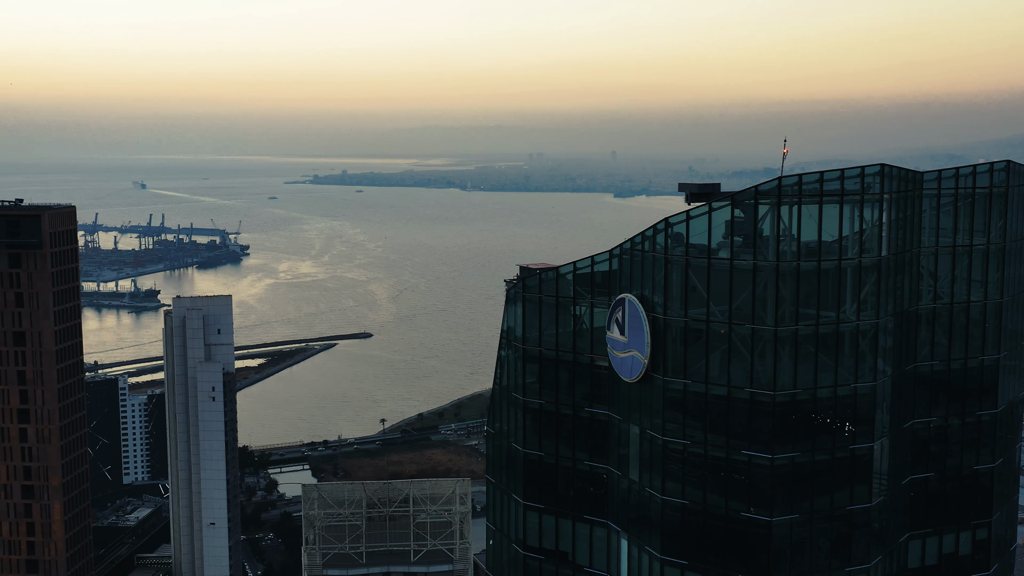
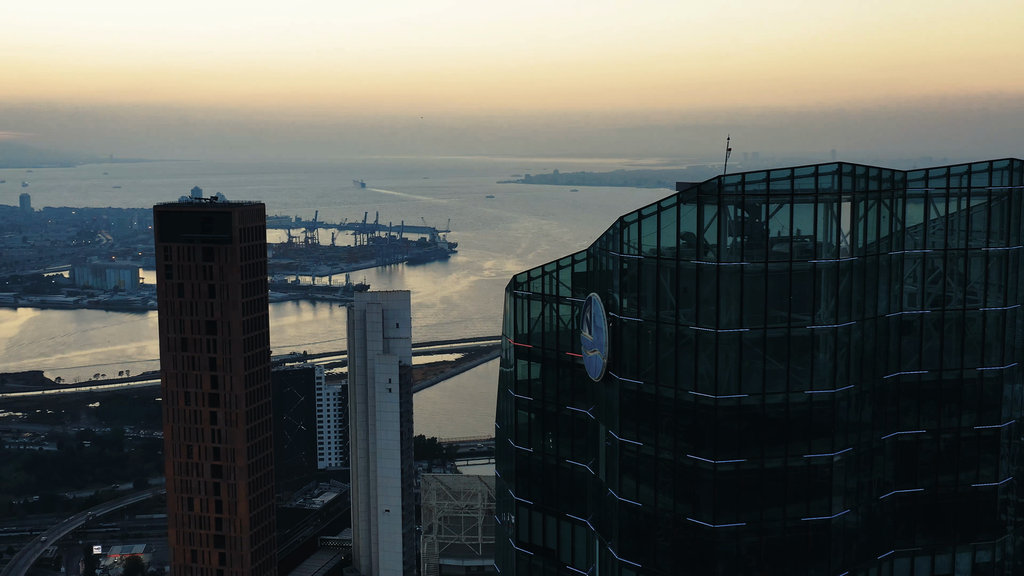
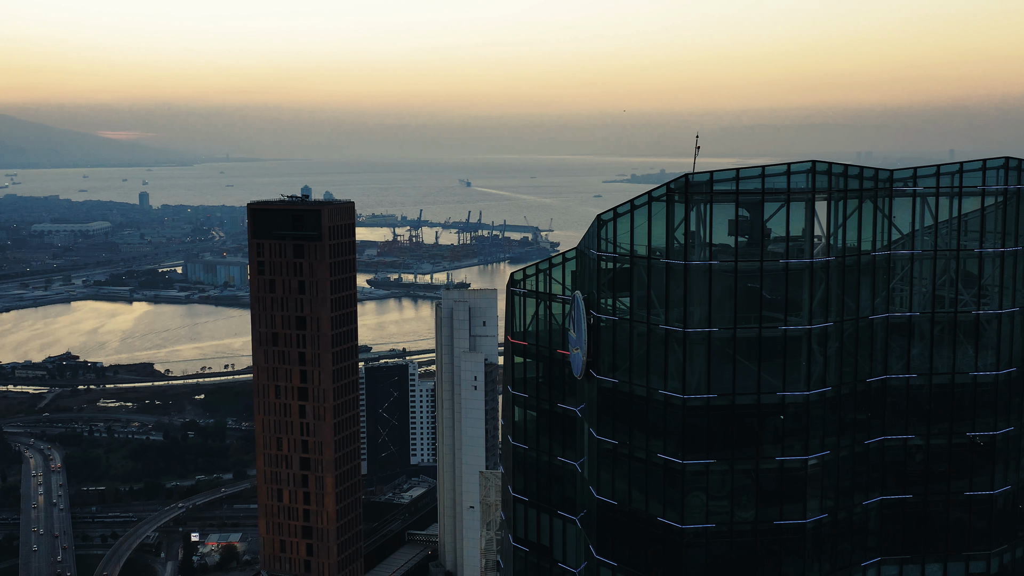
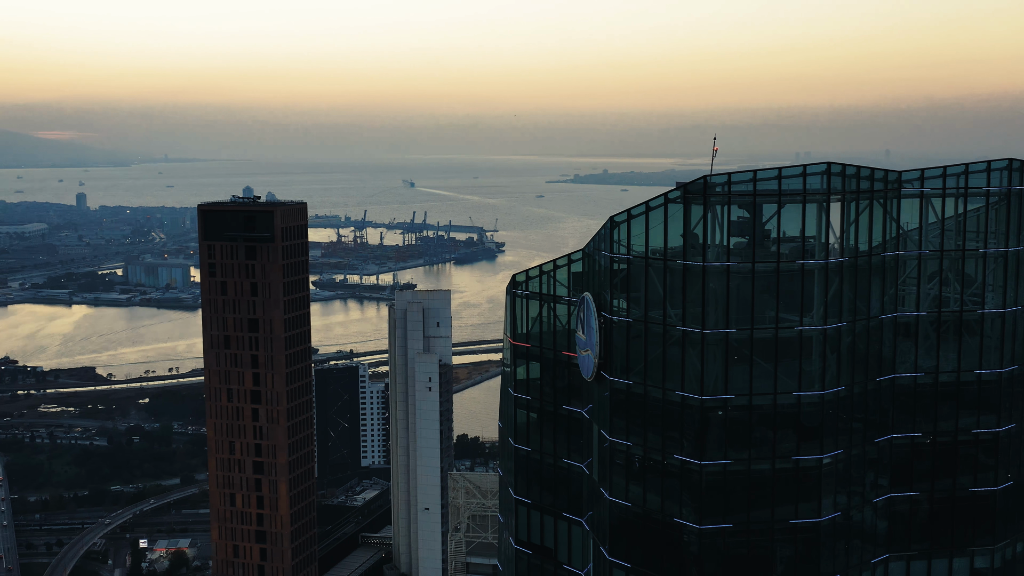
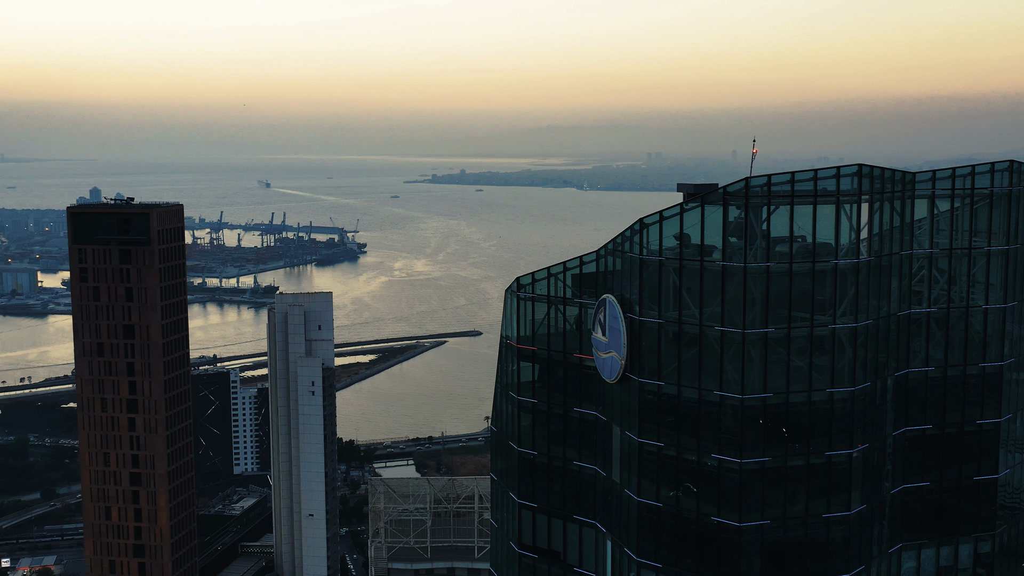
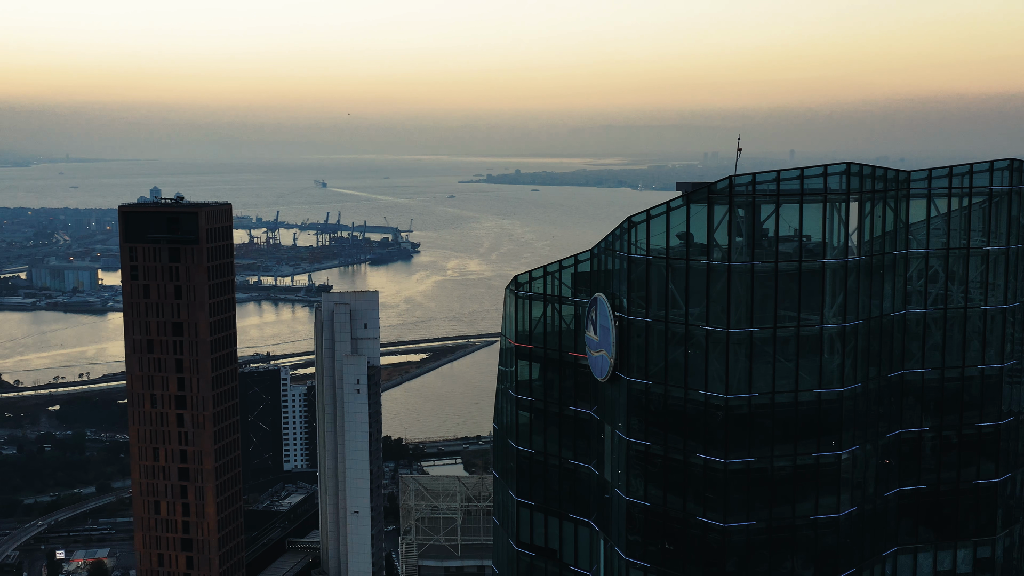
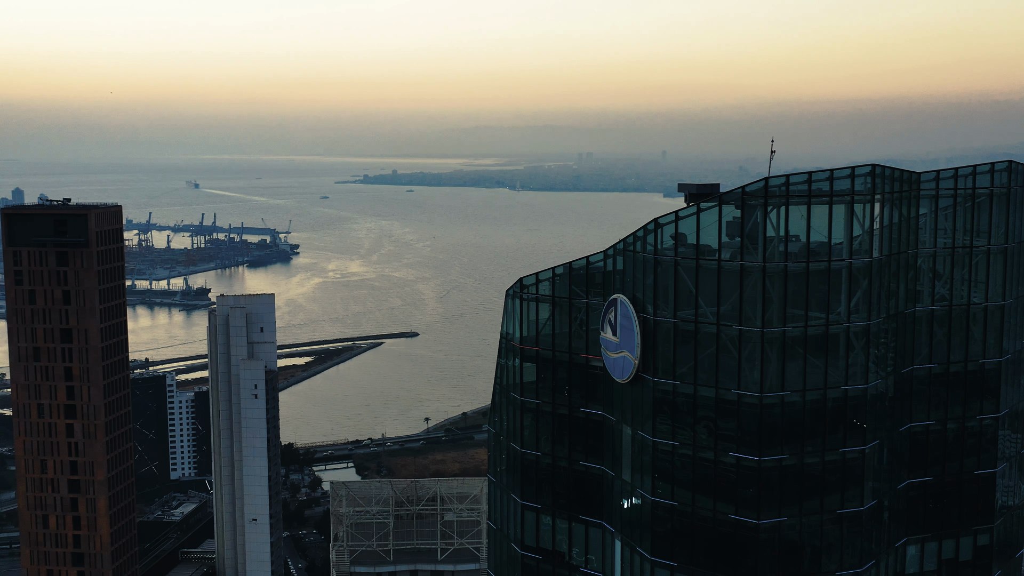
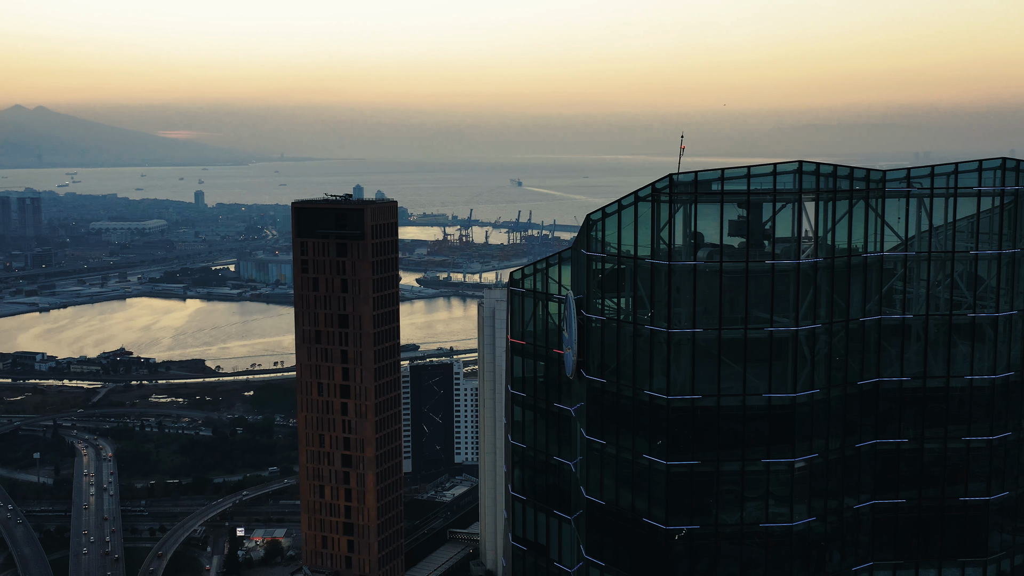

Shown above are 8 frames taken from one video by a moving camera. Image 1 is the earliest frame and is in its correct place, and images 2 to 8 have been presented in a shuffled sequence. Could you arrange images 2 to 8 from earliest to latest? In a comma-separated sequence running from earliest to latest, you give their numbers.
7, 5, 6, 2, 4, 3, 8
